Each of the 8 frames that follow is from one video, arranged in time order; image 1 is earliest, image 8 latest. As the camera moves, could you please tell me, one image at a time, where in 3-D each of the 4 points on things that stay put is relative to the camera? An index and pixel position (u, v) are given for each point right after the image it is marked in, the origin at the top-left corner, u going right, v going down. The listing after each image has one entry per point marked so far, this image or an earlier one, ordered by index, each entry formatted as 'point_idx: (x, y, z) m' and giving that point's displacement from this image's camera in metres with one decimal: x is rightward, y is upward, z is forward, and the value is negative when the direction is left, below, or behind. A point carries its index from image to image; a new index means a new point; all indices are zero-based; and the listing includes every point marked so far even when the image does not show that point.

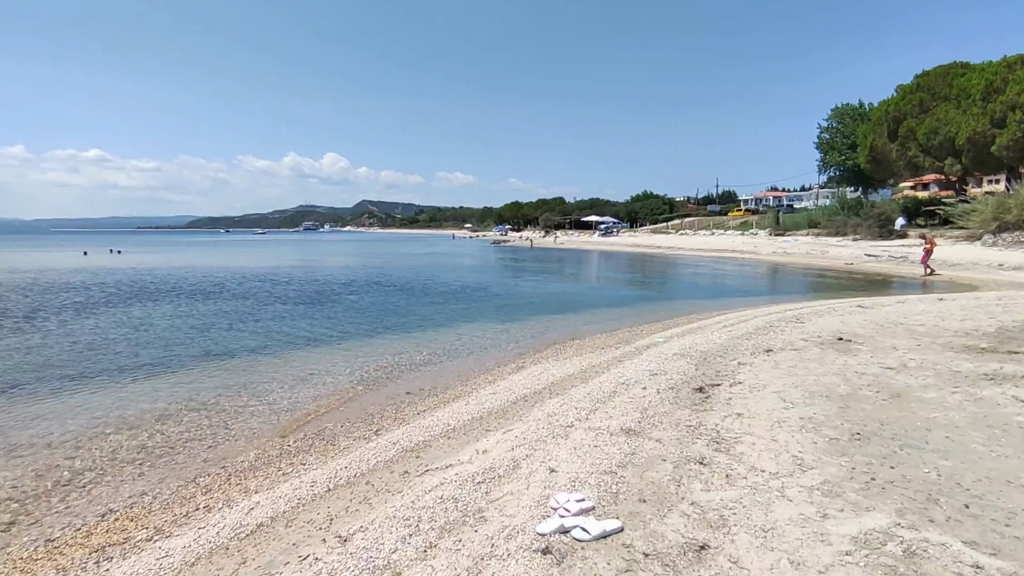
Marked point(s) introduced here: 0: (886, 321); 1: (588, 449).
0: (+8.9, -0.8, +13.3) m
1: (+0.8, -1.6, +5.7) m
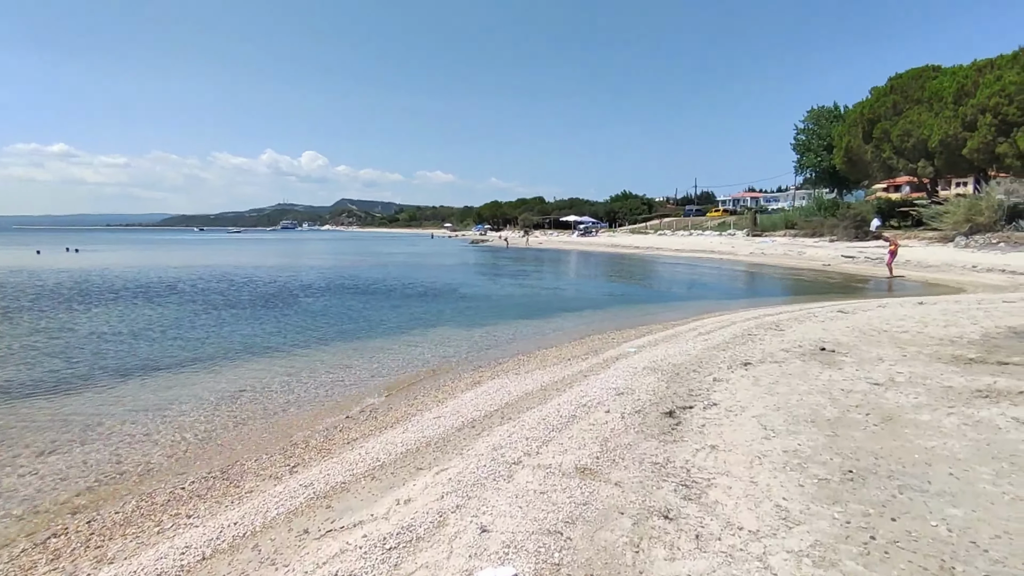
0: (+8.0, -0.9, +12.6) m
1: (+0.2, -1.8, +4.7) m
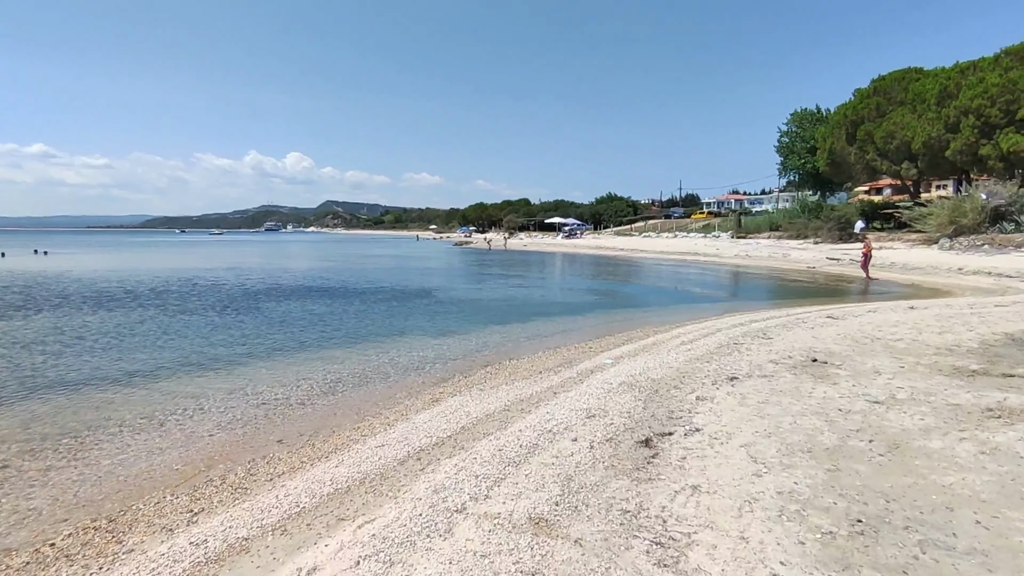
0: (+7.4, -1.0, +11.8) m
1: (-0.3, -1.9, +3.8) m
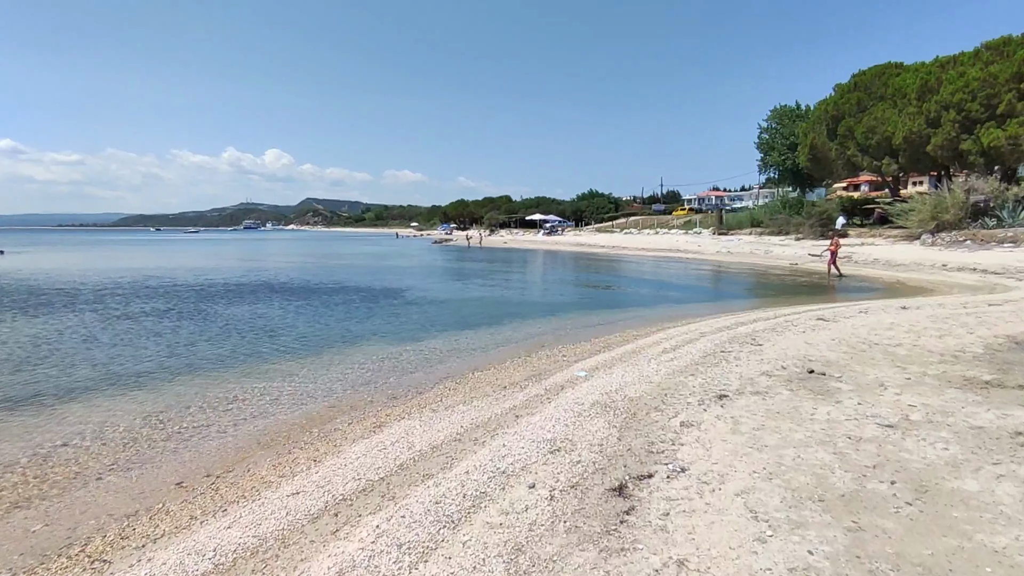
0: (+6.7, -1.0, +10.9) m
1: (-0.7, -2.0, +2.6) m
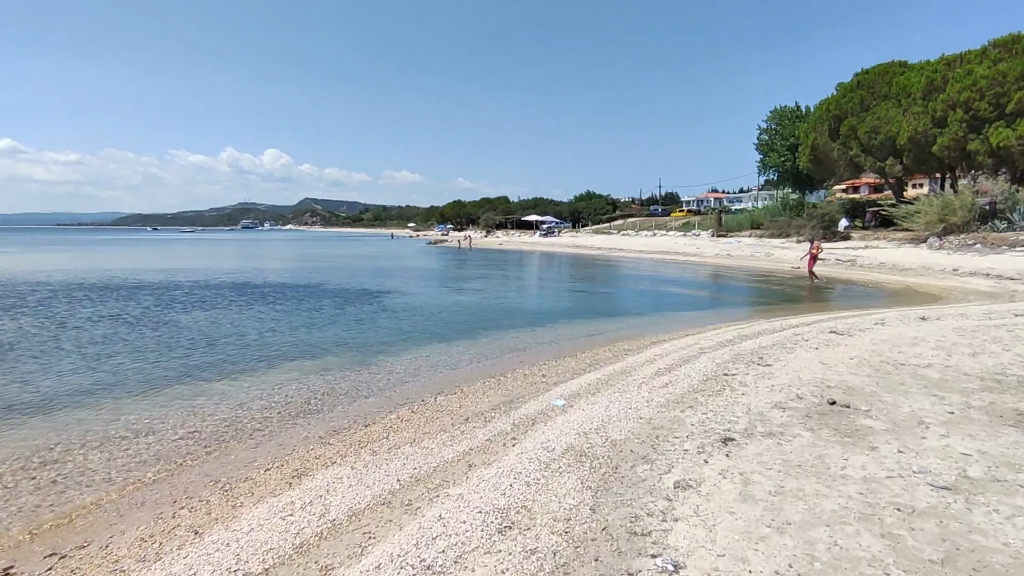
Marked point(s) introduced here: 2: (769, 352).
0: (+6.2, -1.2, +9.4) m
1: (-1.2, -2.1, +1.1) m
2: (+4.6, -1.1, +10.0) m
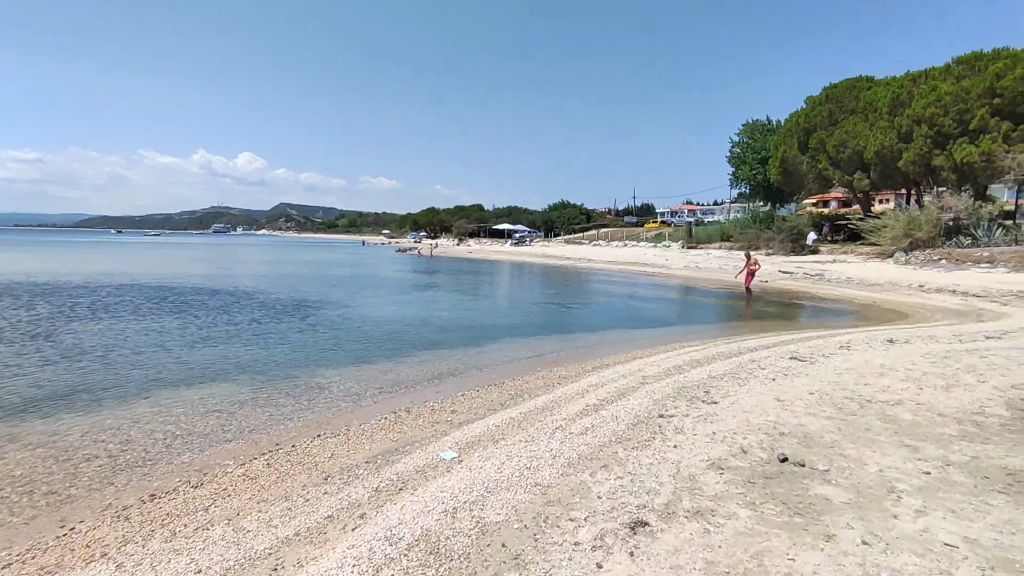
0: (+4.8, -1.5, +8.1) m
1: (-2.3, -2.2, -0.5) m
2: (+3.2, -1.5, +8.6) m
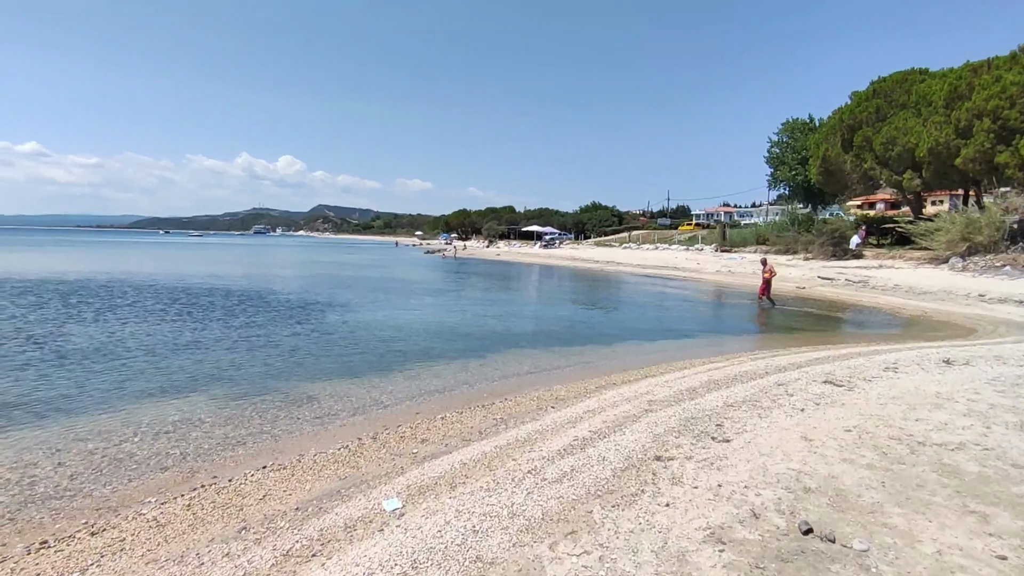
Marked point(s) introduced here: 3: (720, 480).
0: (+4.5, -1.7, +6.7) m
1: (-3.0, -2.3, -1.4) m
2: (+2.9, -1.7, +7.4) m
3: (+2.0, -1.8, +5.3) m
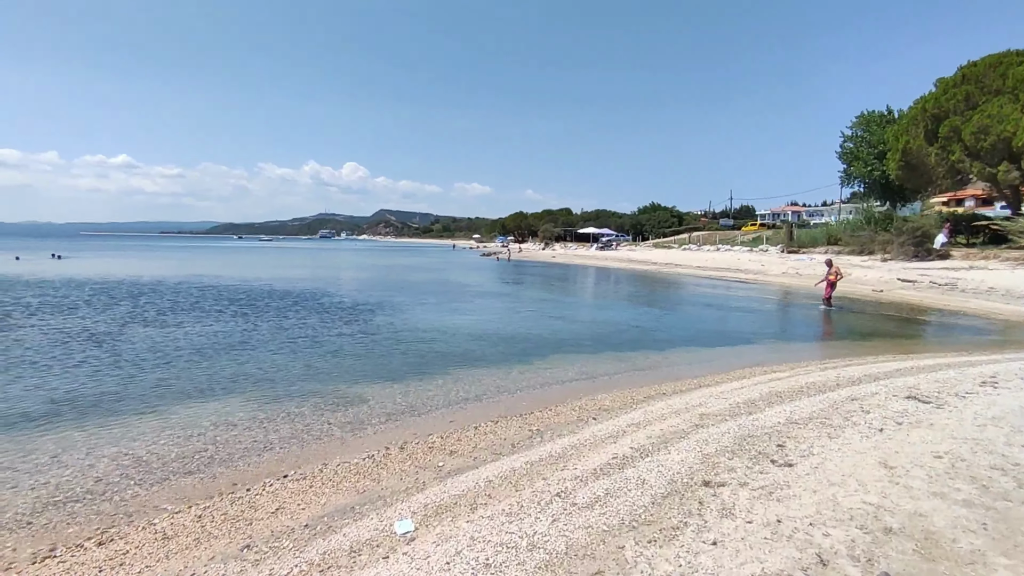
0: (+4.8, -1.8, +5.7) m
1: (-3.5, -2.3, -1.6) m
2: (+3.4, -1.7, +6.5) m
3: (+2.2, -1.8, +4.6) m
